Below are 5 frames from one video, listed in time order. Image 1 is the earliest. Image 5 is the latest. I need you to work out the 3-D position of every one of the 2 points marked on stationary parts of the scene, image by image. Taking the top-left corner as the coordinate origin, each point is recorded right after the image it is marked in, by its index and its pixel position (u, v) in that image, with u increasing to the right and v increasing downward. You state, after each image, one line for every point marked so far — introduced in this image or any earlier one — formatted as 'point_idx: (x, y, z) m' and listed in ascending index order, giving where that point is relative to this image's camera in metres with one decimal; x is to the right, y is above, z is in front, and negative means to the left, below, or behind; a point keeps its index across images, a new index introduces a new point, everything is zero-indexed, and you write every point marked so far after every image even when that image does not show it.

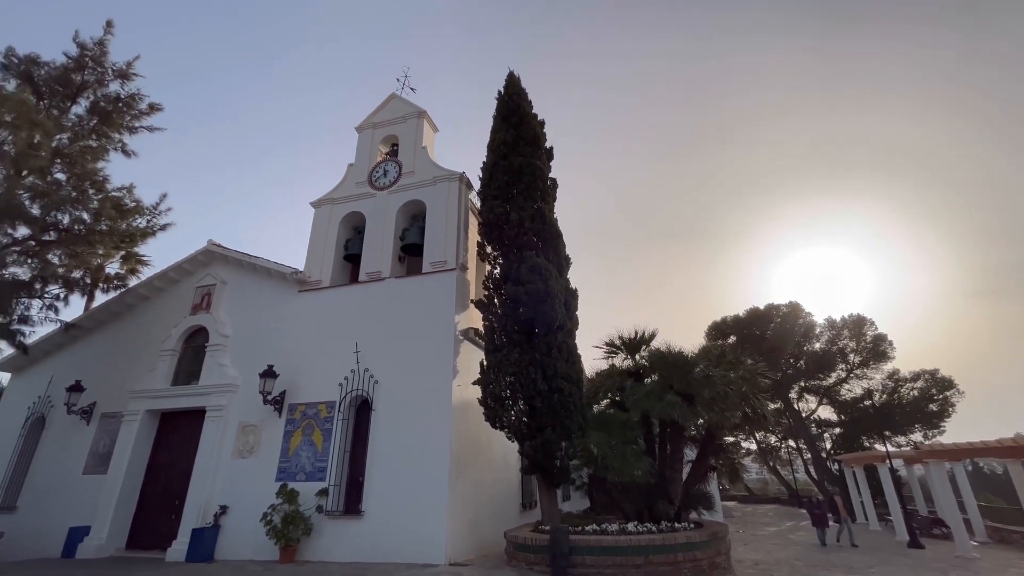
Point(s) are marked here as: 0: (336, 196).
0: (-4.7, +2.5, +12.3) m
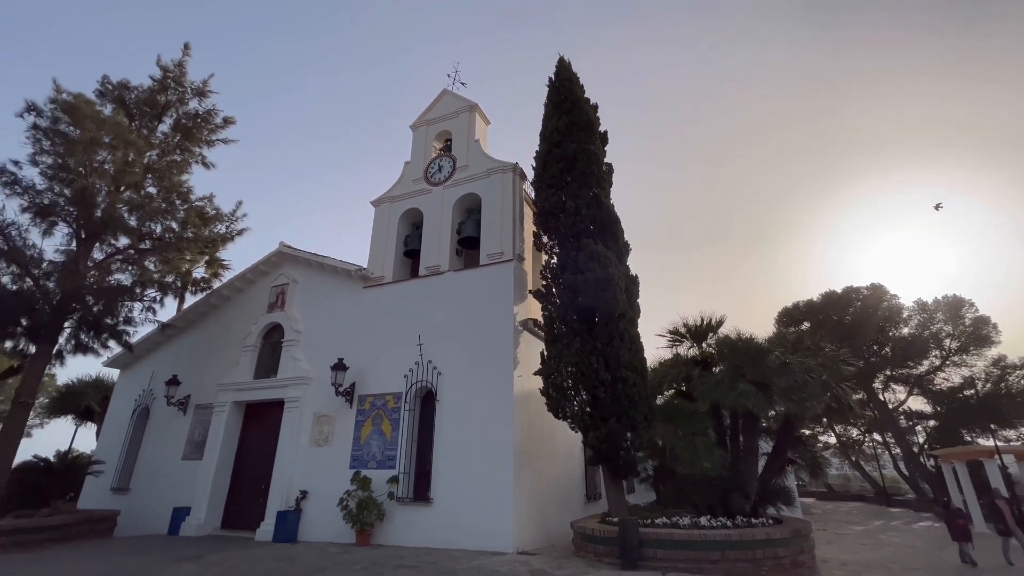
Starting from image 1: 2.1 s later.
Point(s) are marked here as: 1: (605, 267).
0: (-3.2, +2.6, +12.6) m
1: (+1.9, +0.4, +9.2) m
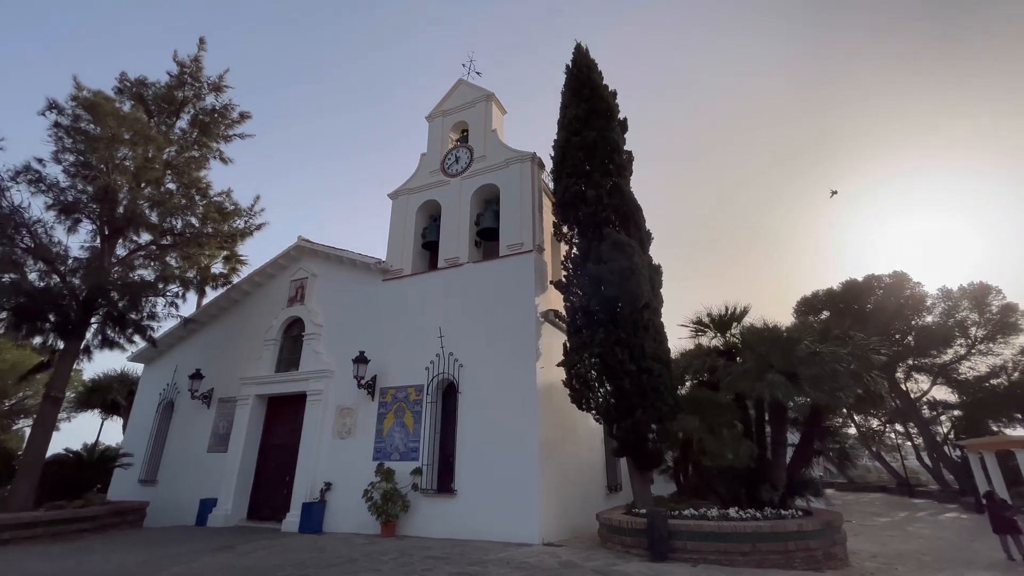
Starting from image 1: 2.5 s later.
0: (-2.7, +2.8, +12.5) m
1: (+2.3, +0.6, +9.0) m
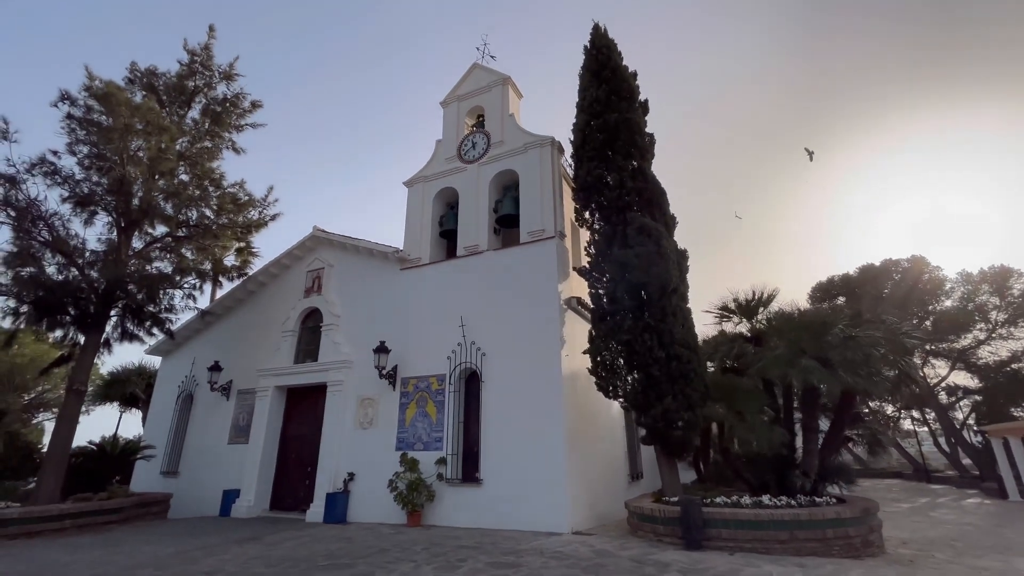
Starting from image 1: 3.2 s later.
0: (-2.3, +3.1, +12.3) m
1: (+2.7, +0.9, +8.8) m
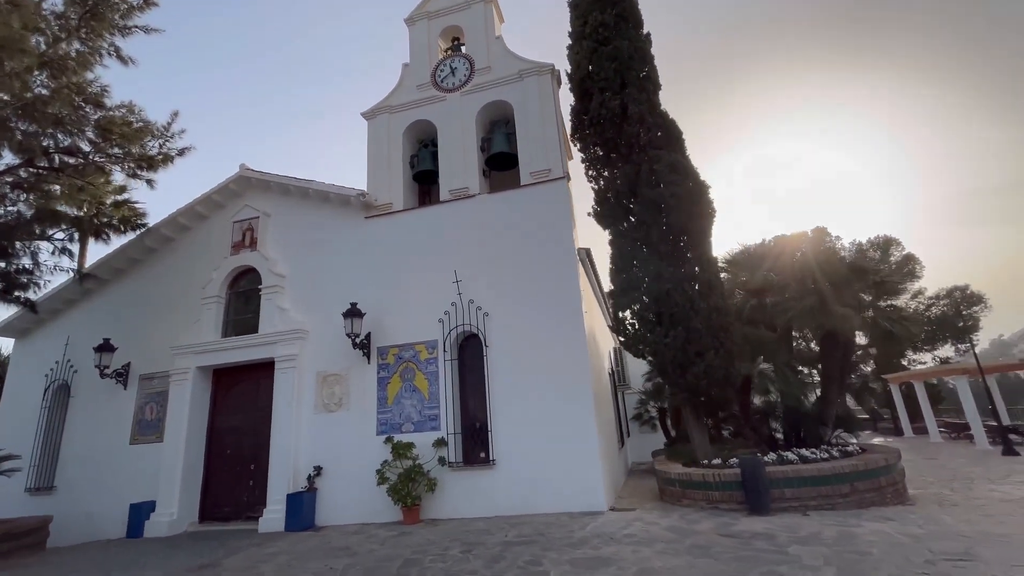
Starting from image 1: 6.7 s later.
0: (-2.6, +4.1, +10.2) m
1: (+3.0, +1.8, +7.9) m
